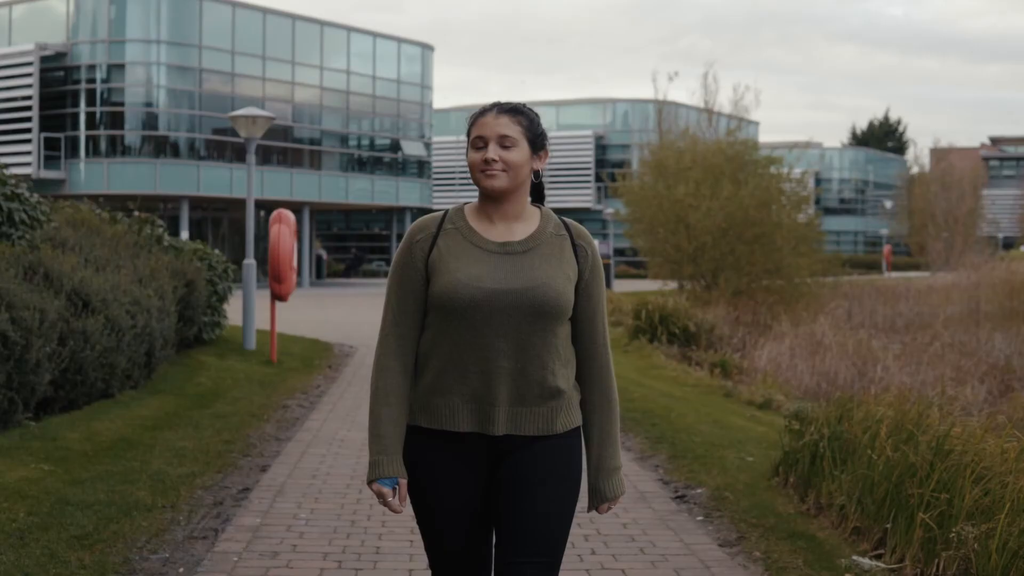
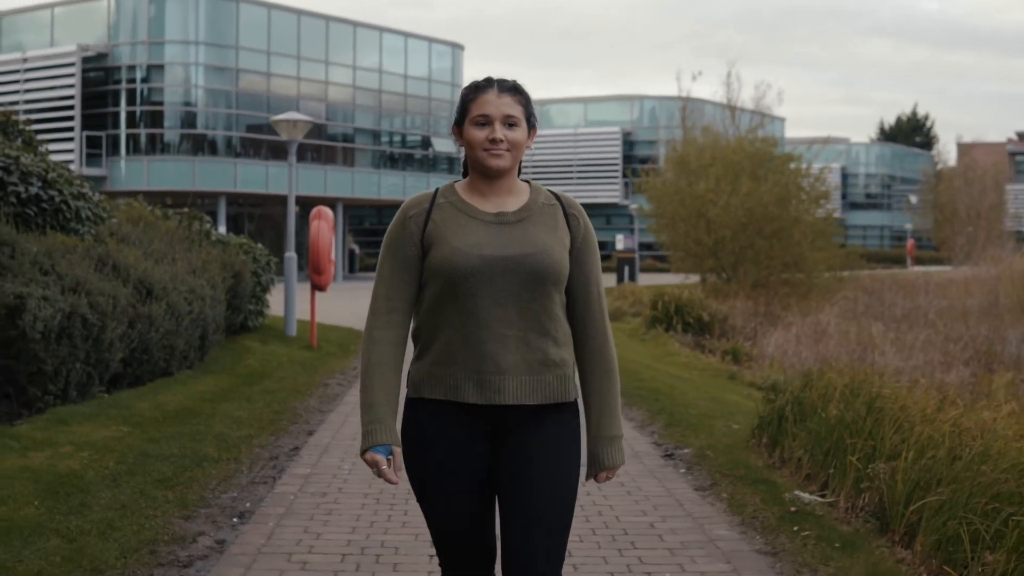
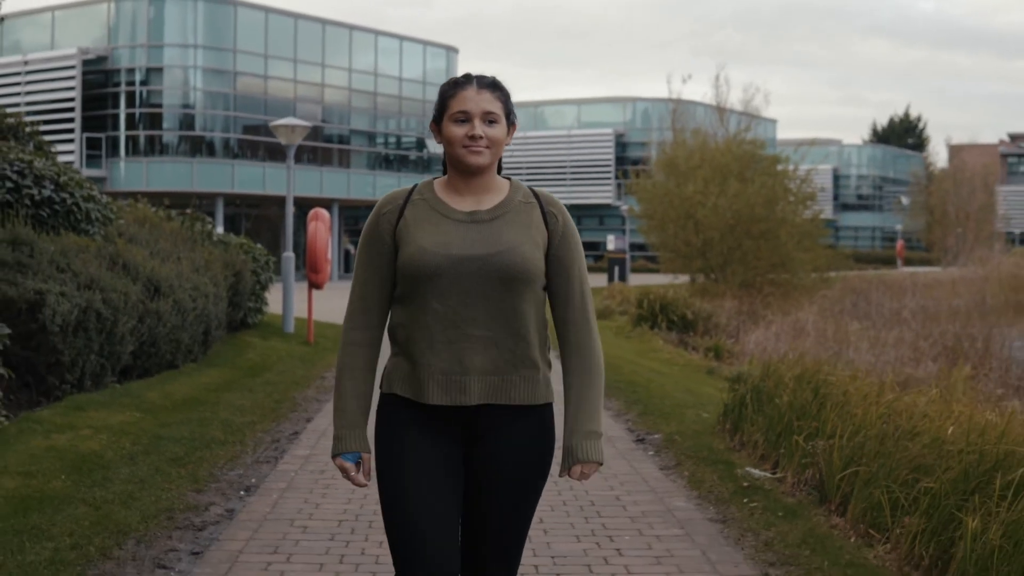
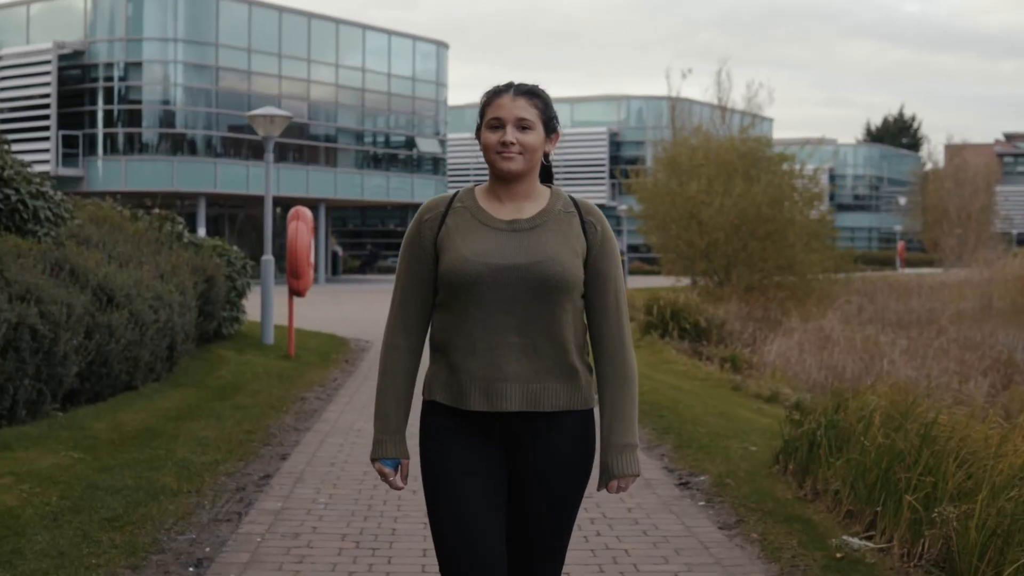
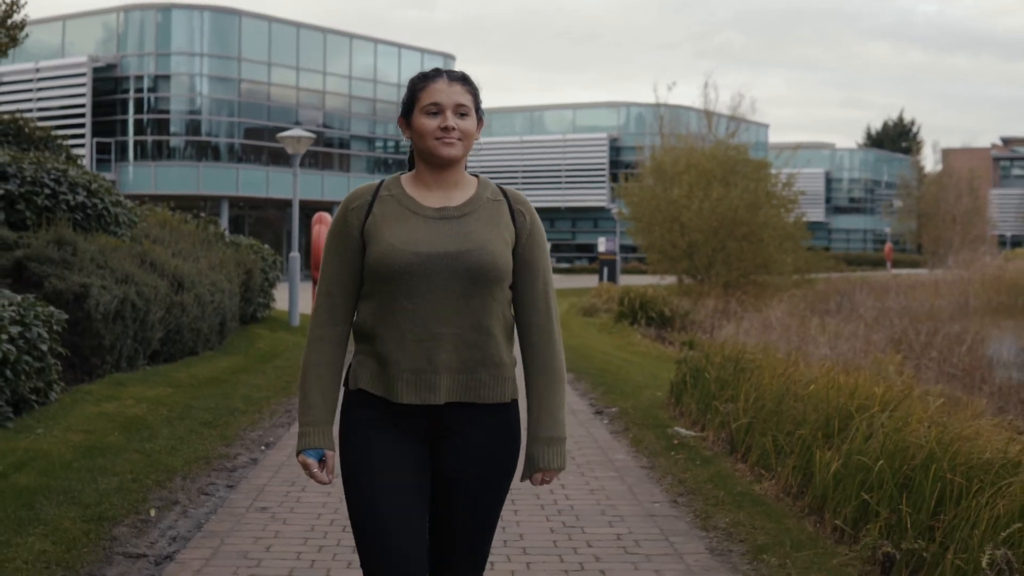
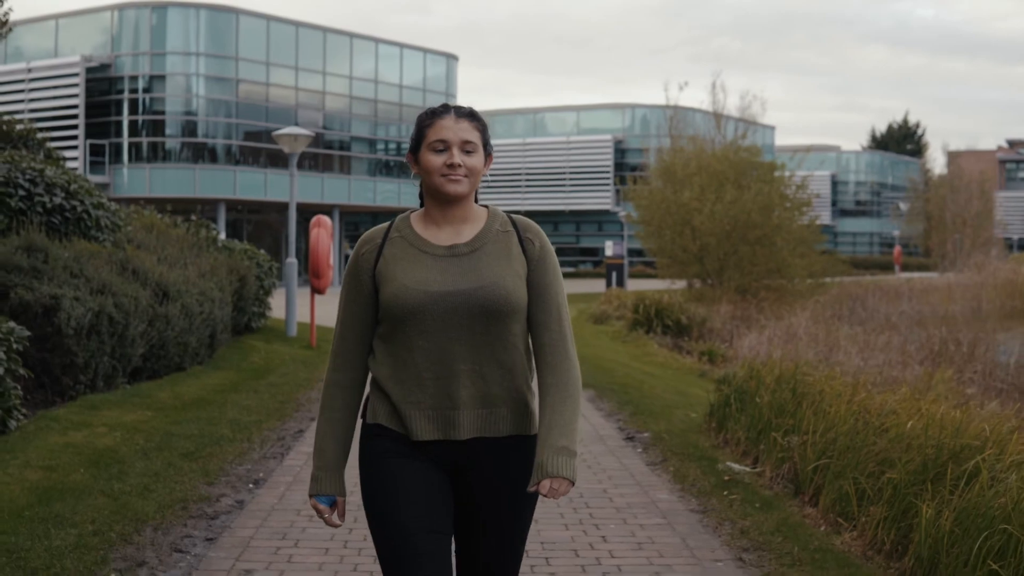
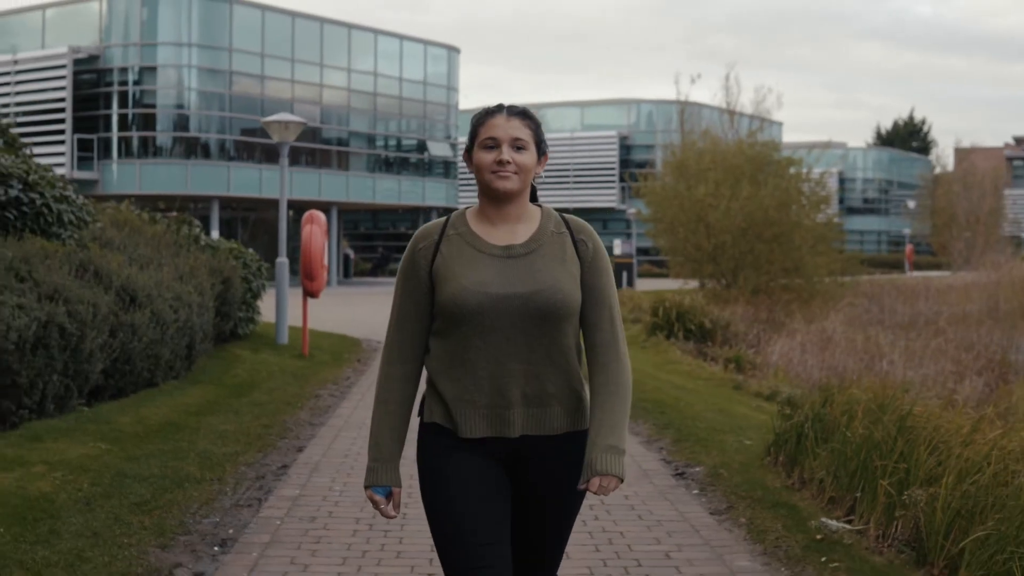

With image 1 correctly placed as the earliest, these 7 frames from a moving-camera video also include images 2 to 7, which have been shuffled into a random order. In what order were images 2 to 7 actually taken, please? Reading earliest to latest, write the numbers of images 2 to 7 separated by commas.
4, 7, 2, 3, 6, 5
